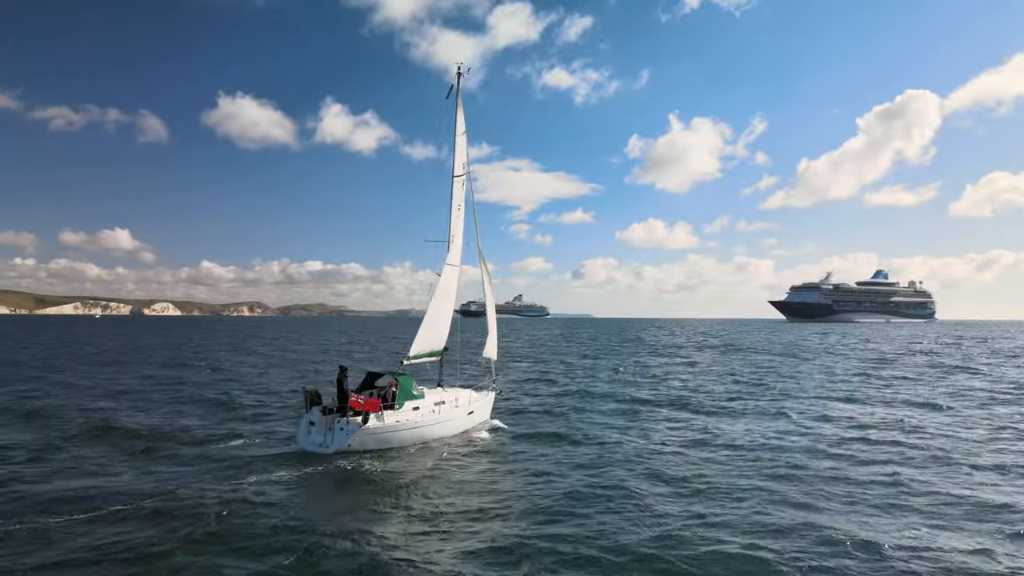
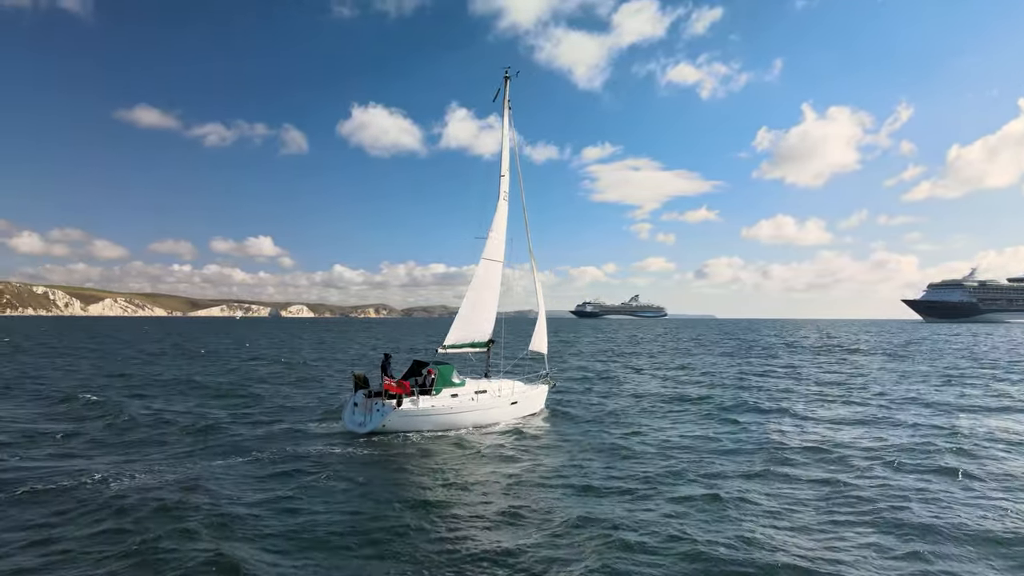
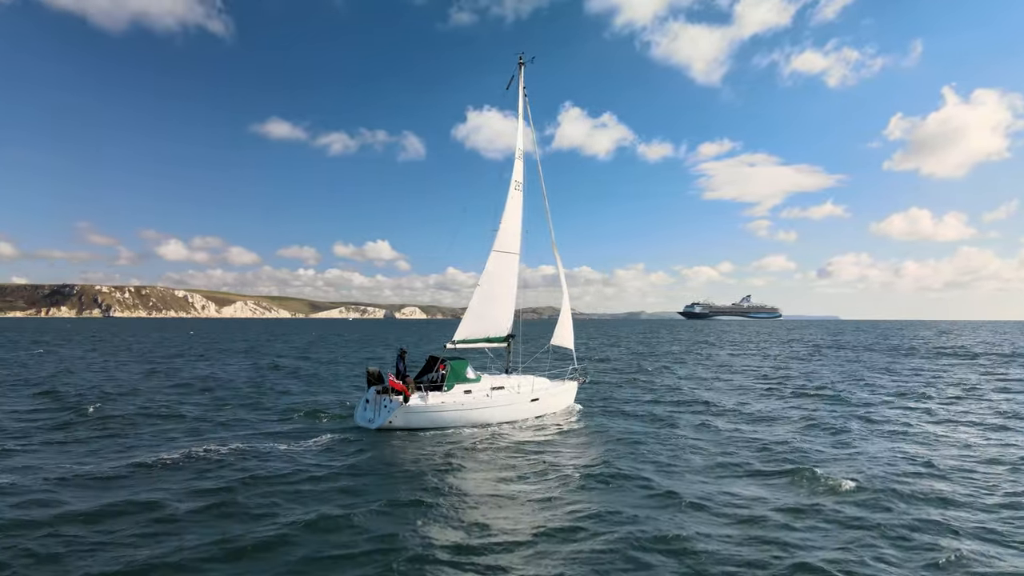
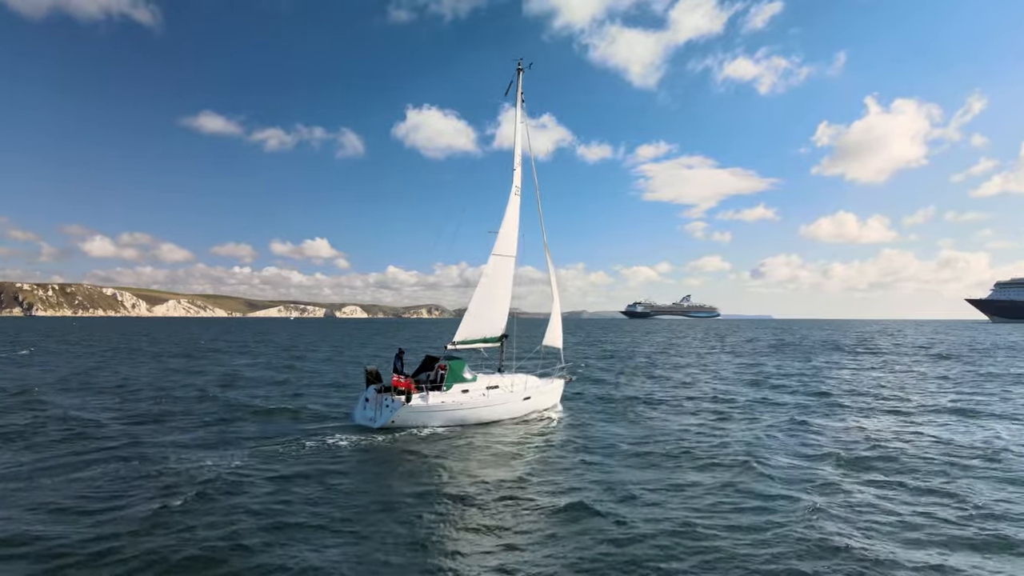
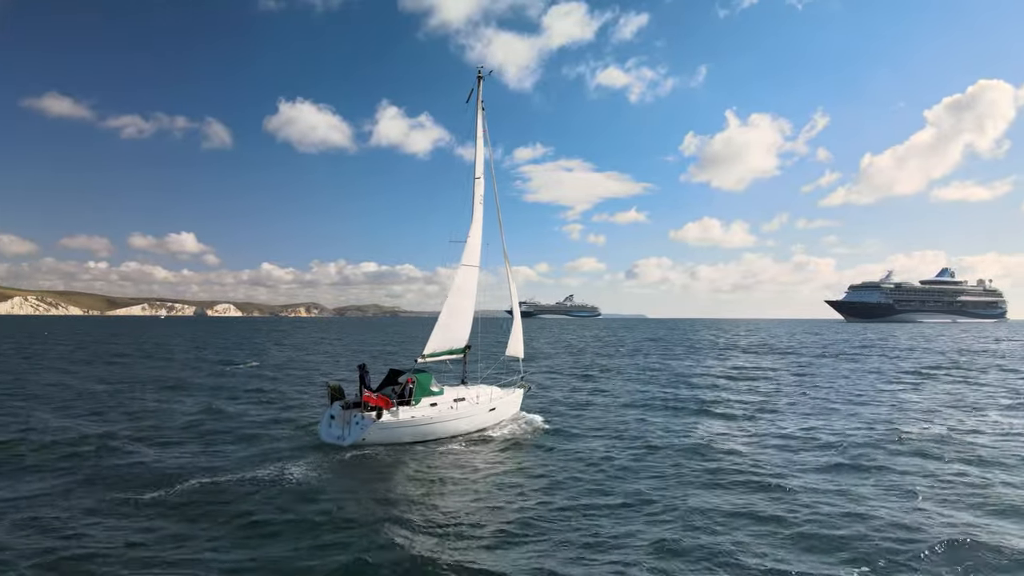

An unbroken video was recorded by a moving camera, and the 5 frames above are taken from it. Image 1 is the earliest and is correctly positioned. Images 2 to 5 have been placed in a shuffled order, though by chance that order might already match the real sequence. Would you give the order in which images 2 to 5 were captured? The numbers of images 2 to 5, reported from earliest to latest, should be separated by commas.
5, 2, 4, 3
